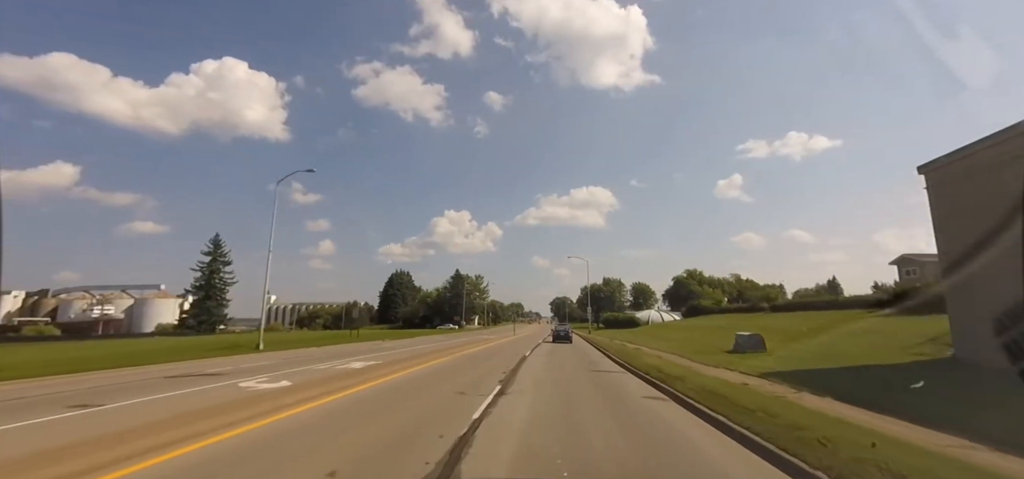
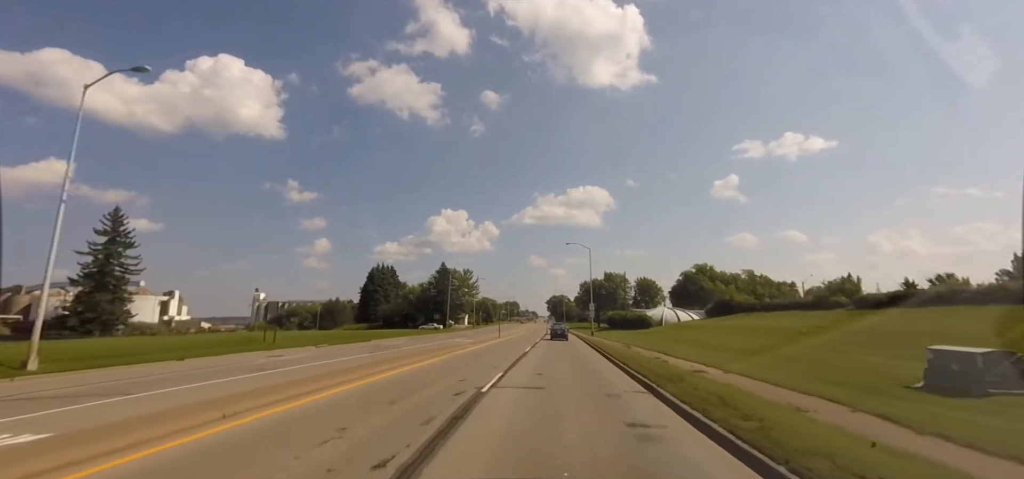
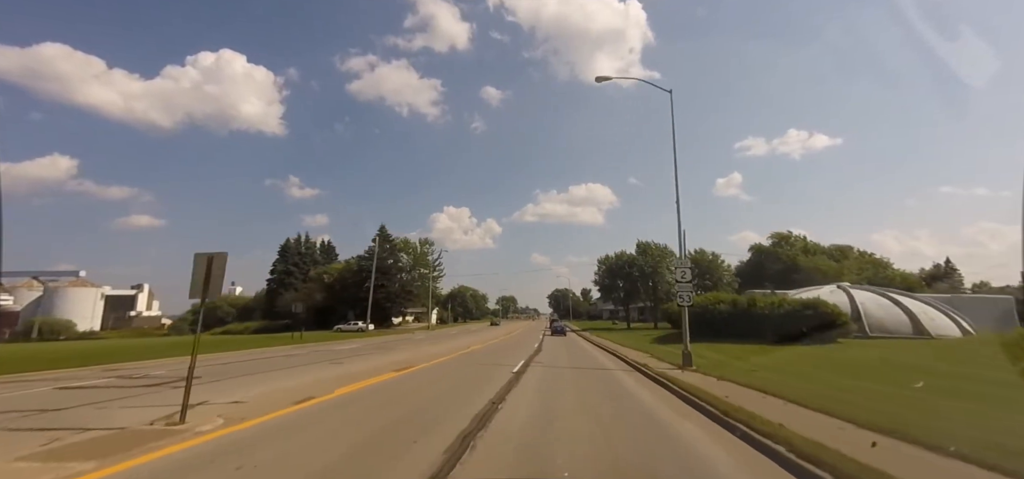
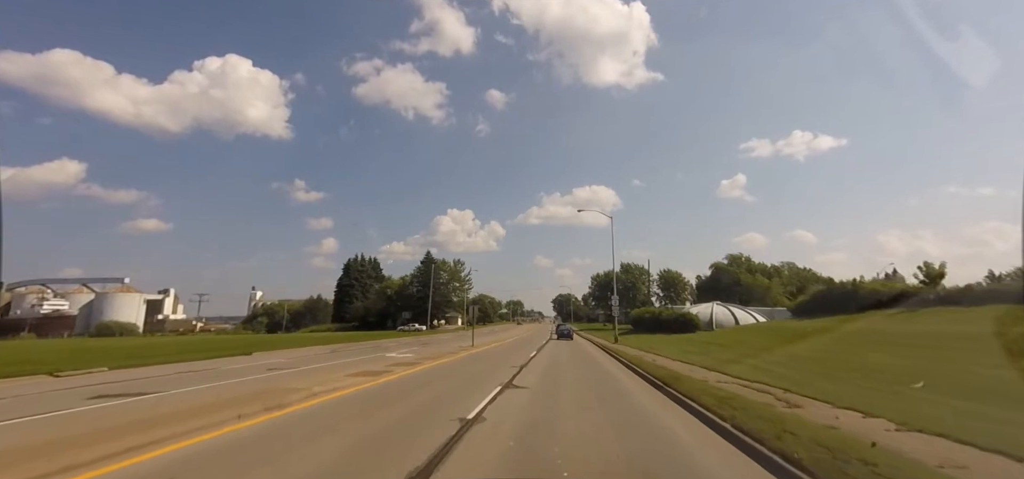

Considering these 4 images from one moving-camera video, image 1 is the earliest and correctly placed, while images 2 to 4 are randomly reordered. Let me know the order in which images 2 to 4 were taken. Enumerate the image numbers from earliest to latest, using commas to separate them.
2, 4, 3
